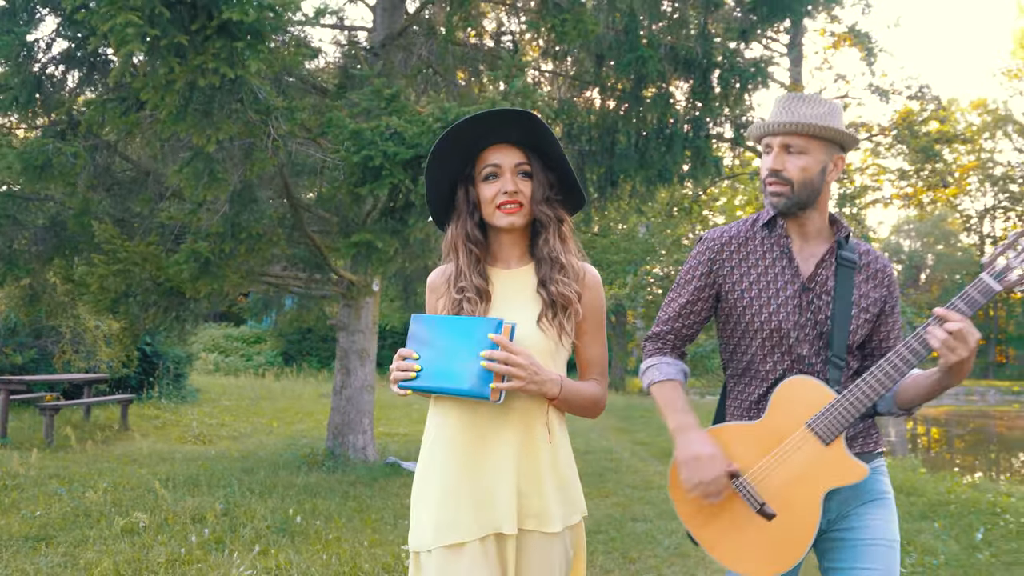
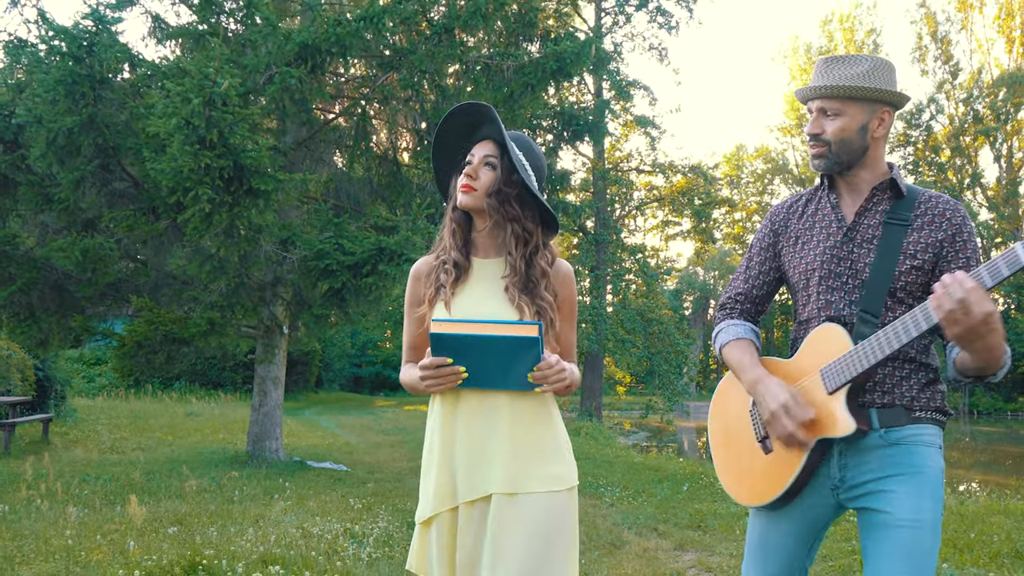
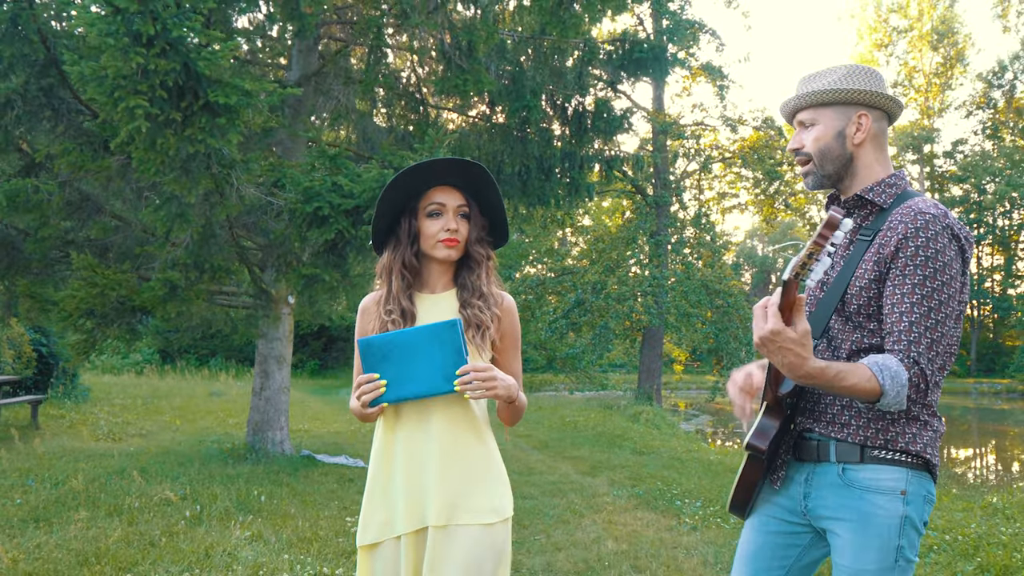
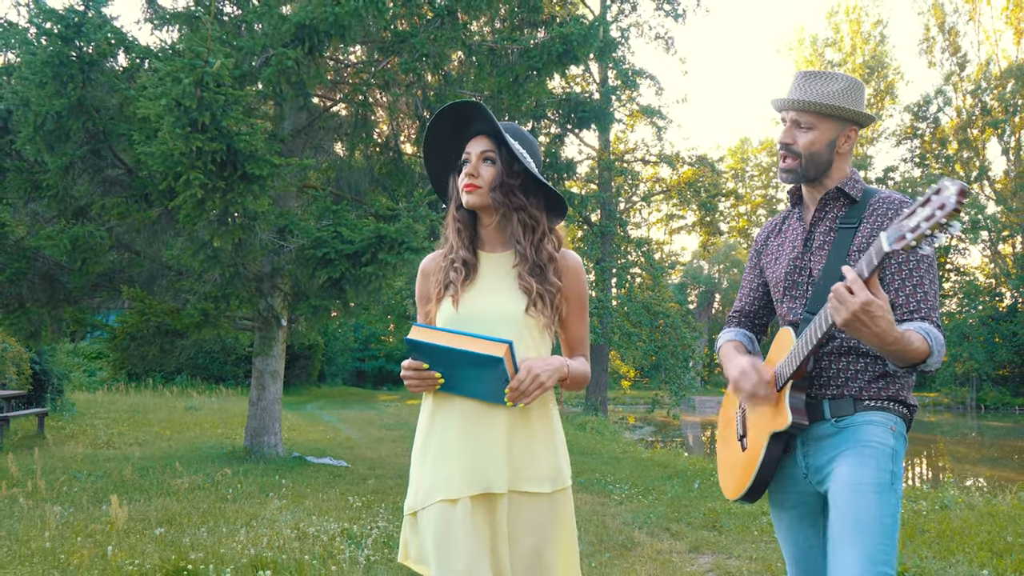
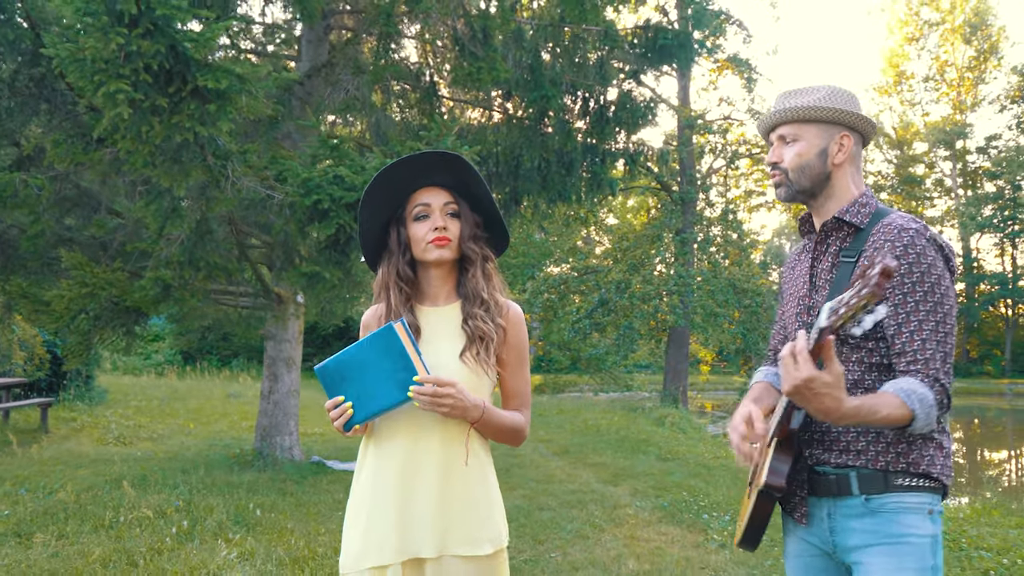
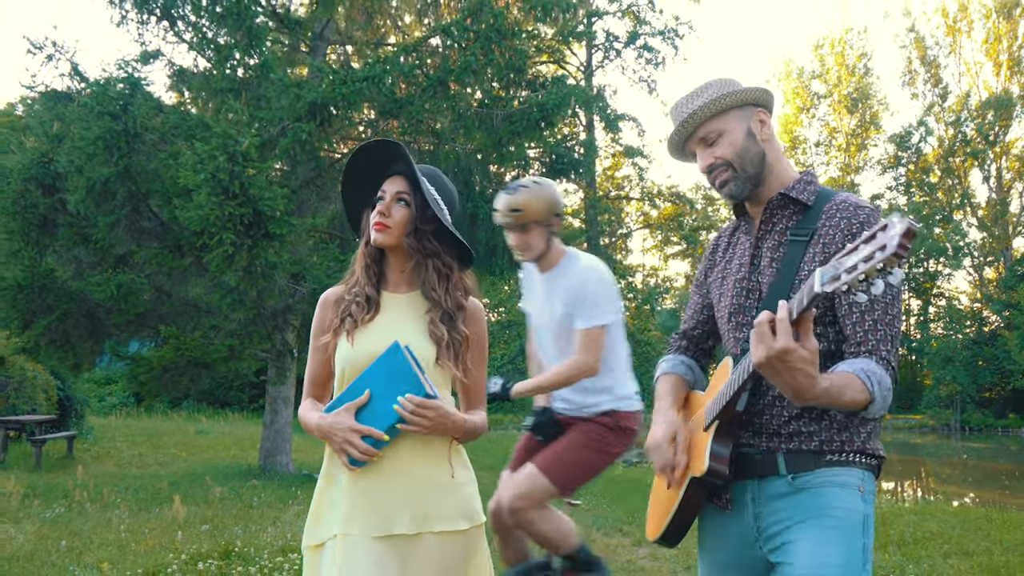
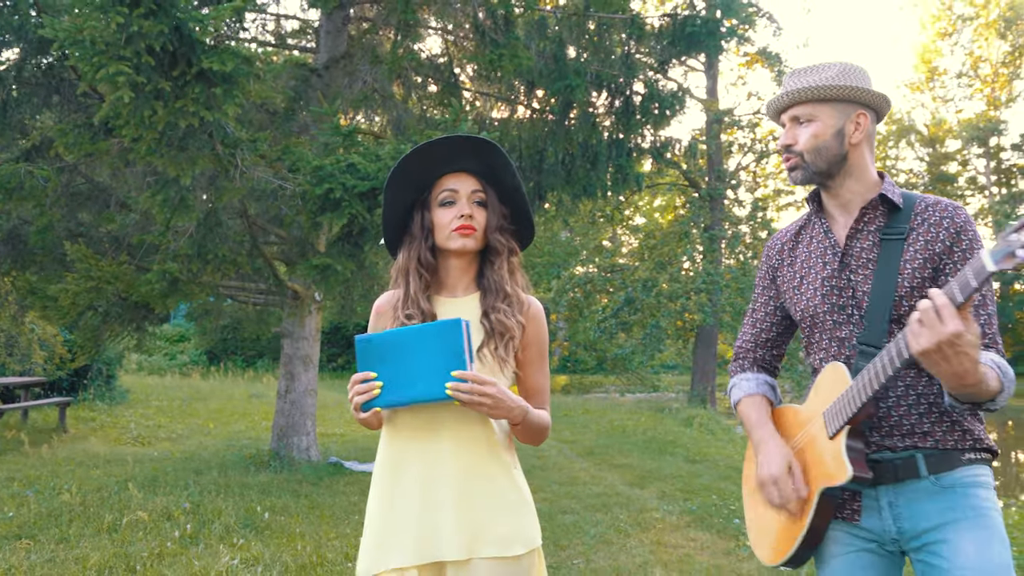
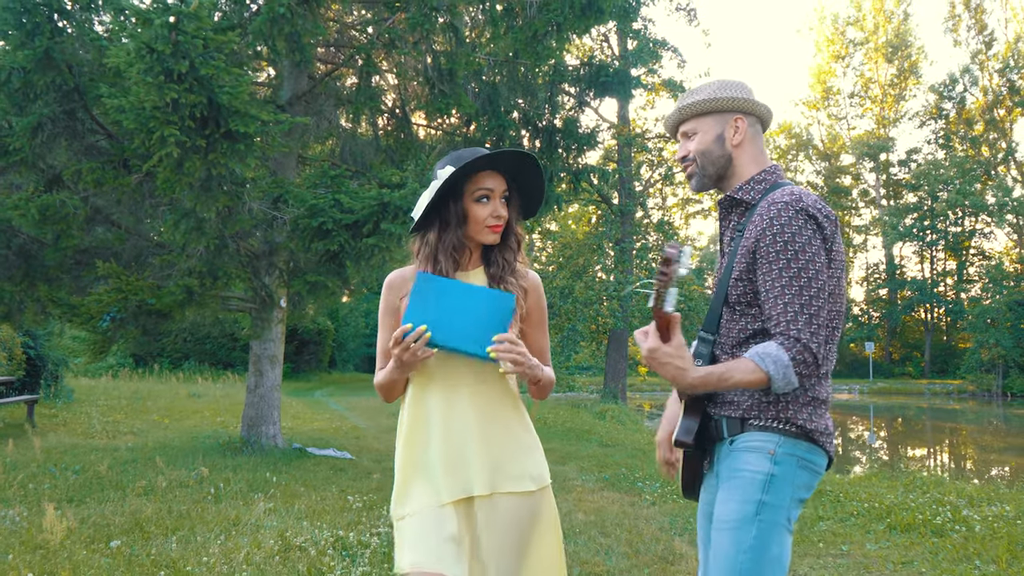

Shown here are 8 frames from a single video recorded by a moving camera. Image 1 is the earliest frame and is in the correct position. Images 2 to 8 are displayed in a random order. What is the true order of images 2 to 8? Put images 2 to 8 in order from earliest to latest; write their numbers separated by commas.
7, 5, 3, 8, 4, 2, 6
